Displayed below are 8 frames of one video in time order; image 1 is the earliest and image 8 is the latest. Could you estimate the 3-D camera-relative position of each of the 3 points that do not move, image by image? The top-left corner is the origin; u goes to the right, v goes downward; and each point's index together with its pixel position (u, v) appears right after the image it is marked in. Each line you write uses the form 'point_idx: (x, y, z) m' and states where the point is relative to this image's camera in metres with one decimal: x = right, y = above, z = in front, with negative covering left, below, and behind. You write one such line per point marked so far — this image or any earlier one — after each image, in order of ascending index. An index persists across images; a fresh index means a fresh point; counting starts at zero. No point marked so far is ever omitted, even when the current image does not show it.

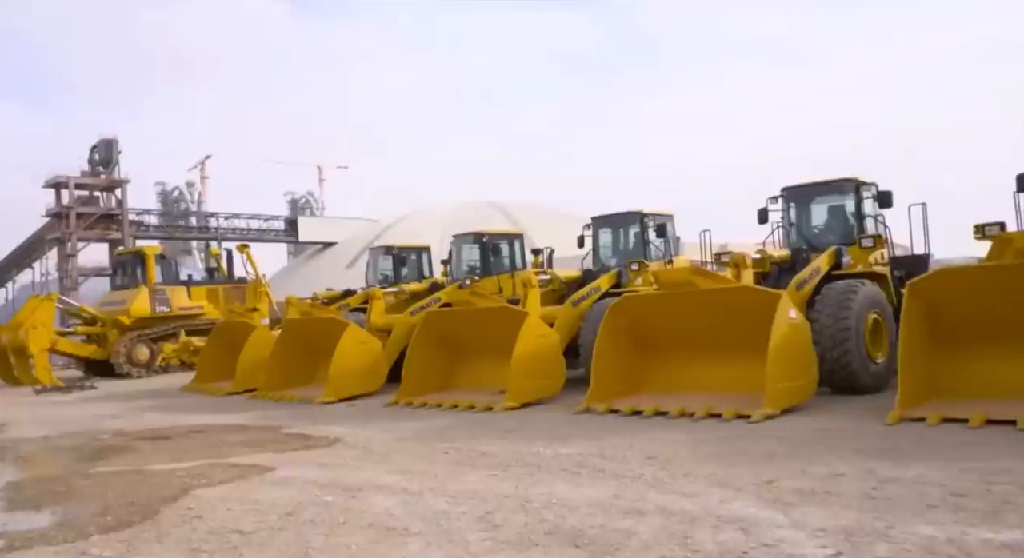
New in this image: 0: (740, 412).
0: (+1.8, -1.1, +7.0) m
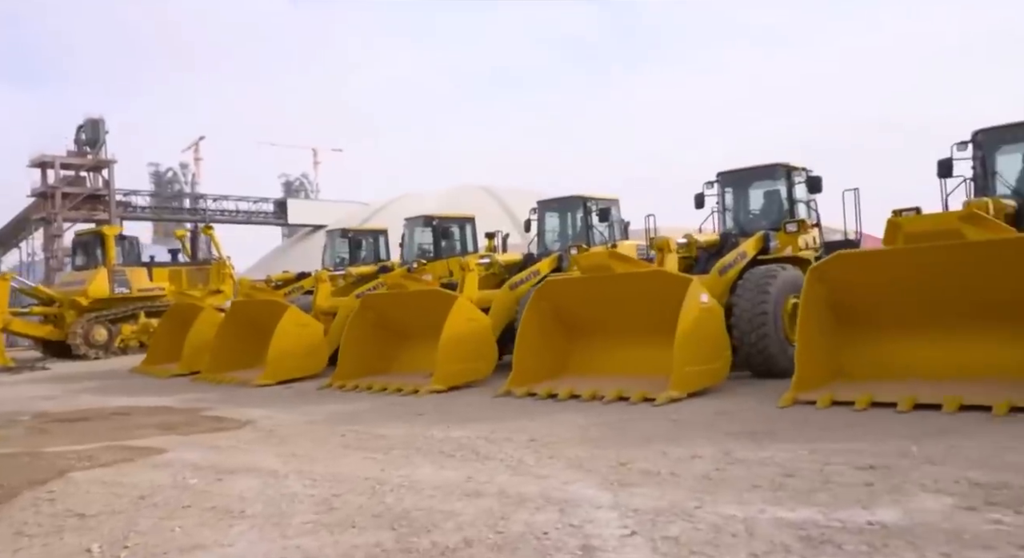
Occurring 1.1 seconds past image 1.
0: (+1.1, -0.9, +7.0) m
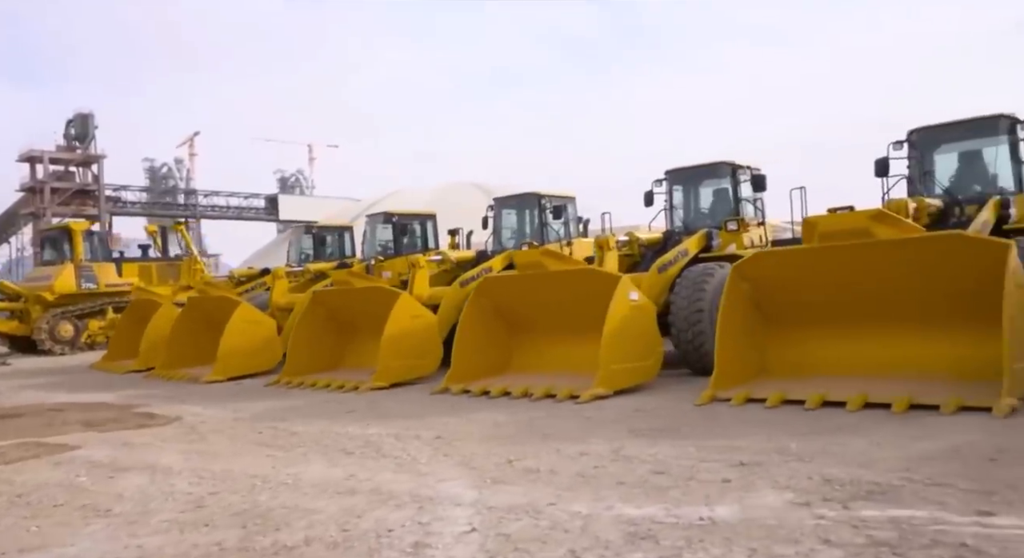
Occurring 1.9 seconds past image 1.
0: (+0.5, -0.9, +7.1) m
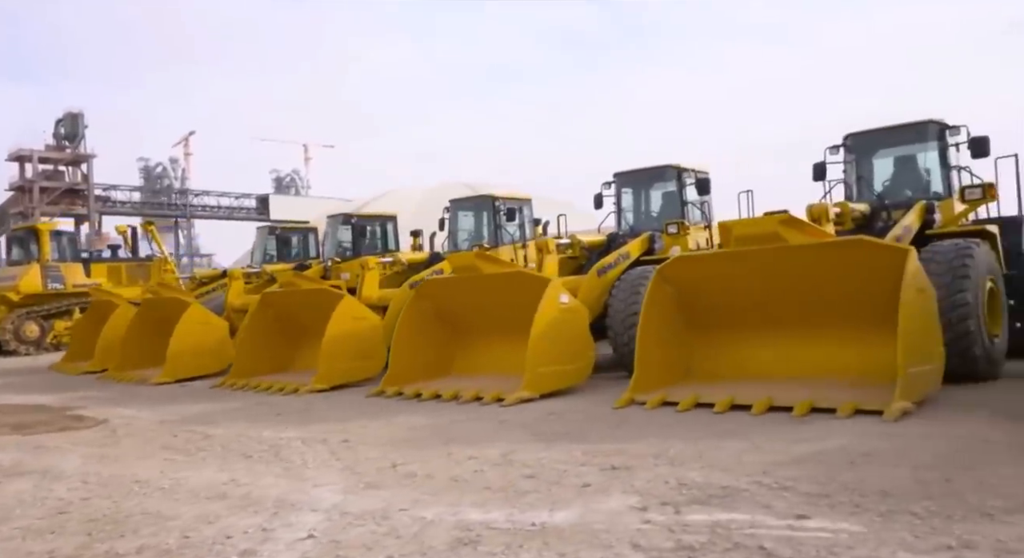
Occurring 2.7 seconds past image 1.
0: (-0.1, -1.0, +7.1) m
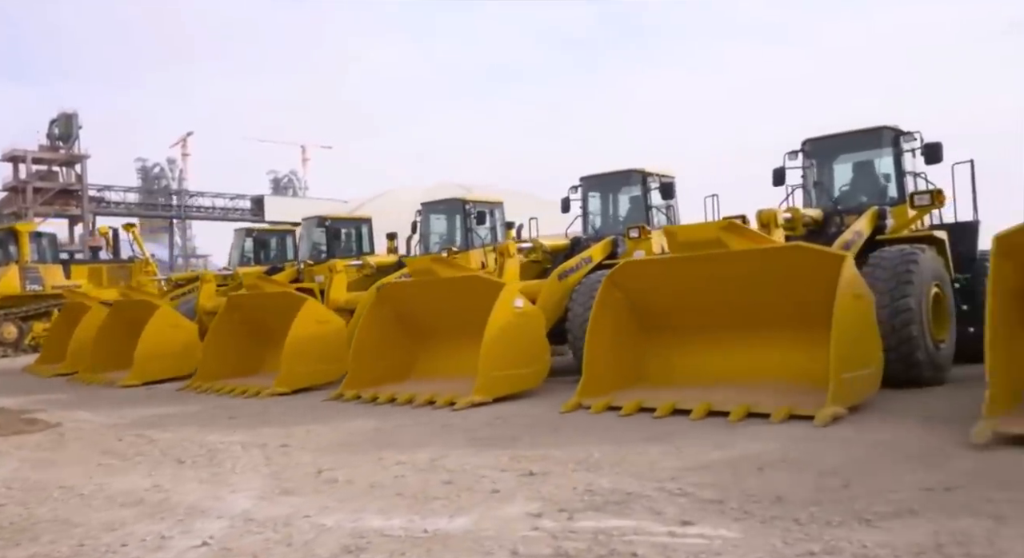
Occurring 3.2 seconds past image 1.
0: (-0.5, -1.0, +7.1) m
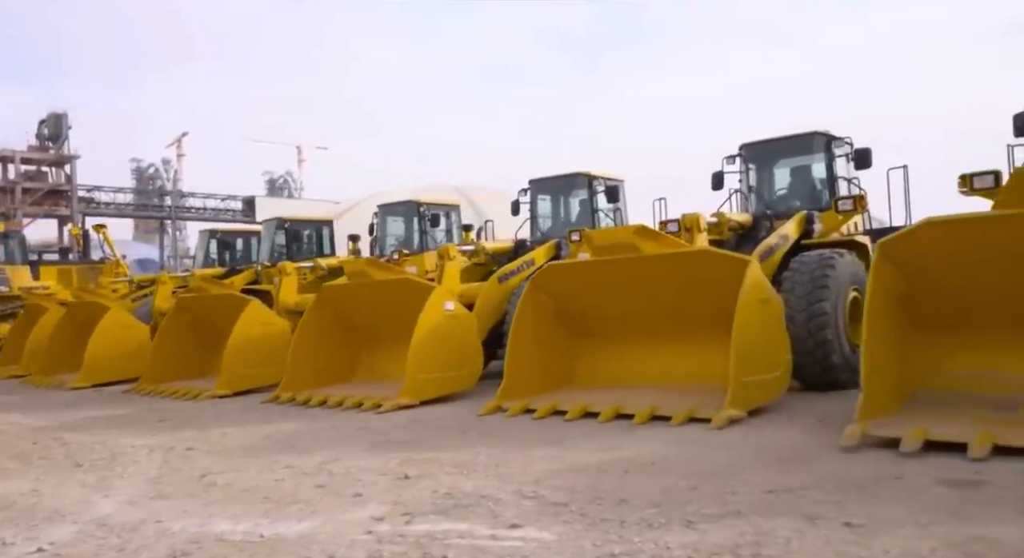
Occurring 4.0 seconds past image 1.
0: (-1.1, -1.0, +7.2) m
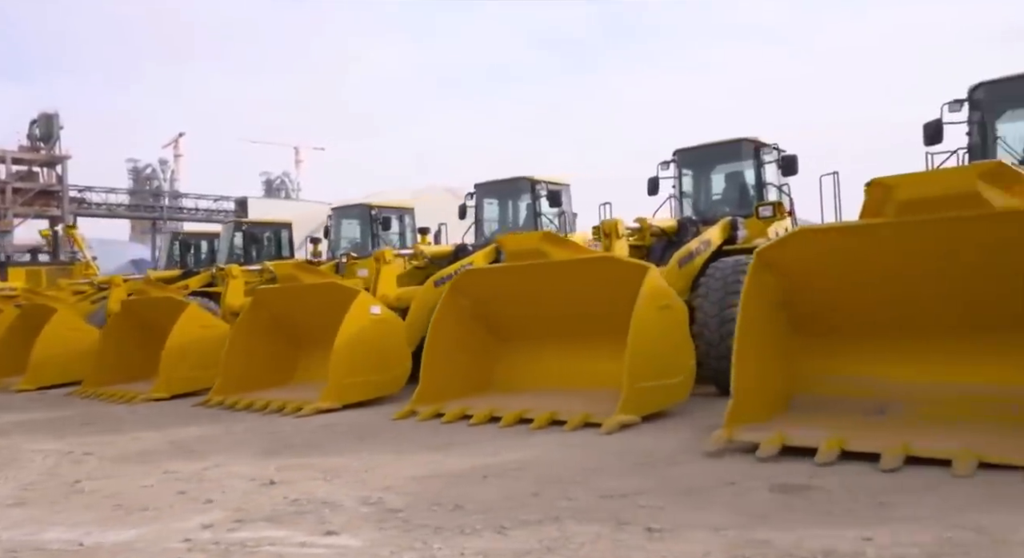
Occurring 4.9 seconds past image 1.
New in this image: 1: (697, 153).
0: (-1.7, -1.1, +7.2) m
1: (+2.0, +1.3, +9.3) m
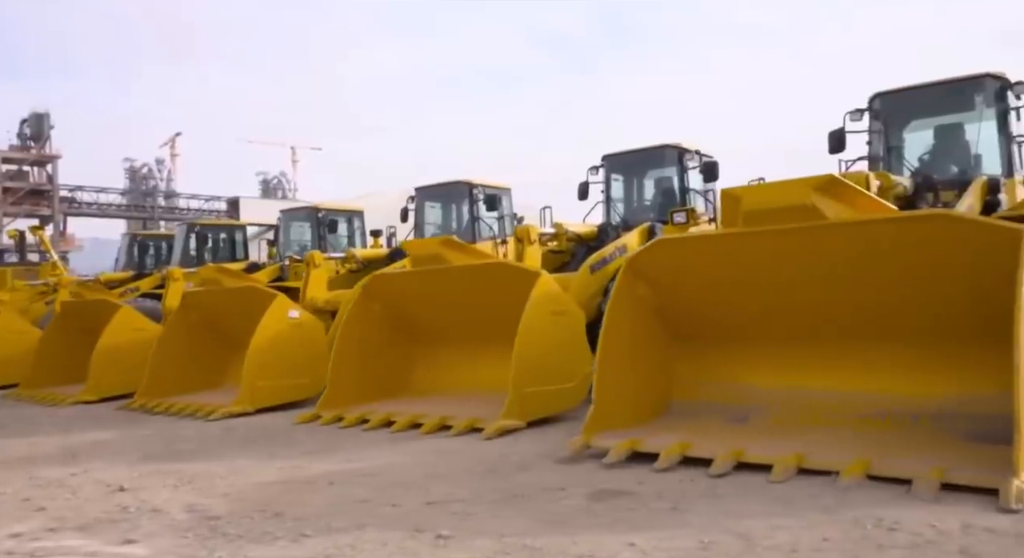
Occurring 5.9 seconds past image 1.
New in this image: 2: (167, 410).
0: (-2.4, -1.1, +7.2) m
1: (+1.2, +1.3, +9.4) m
2: (-3.2, -1.2, +8.0) m
